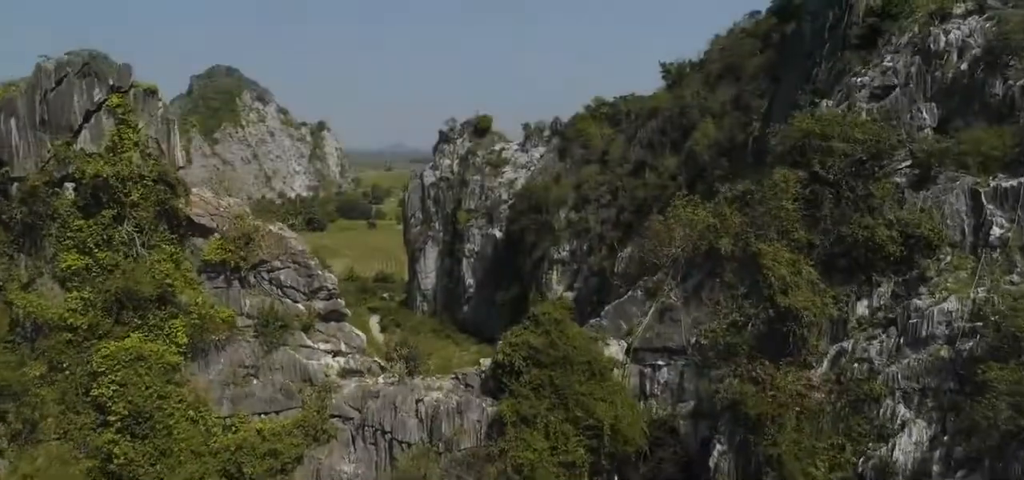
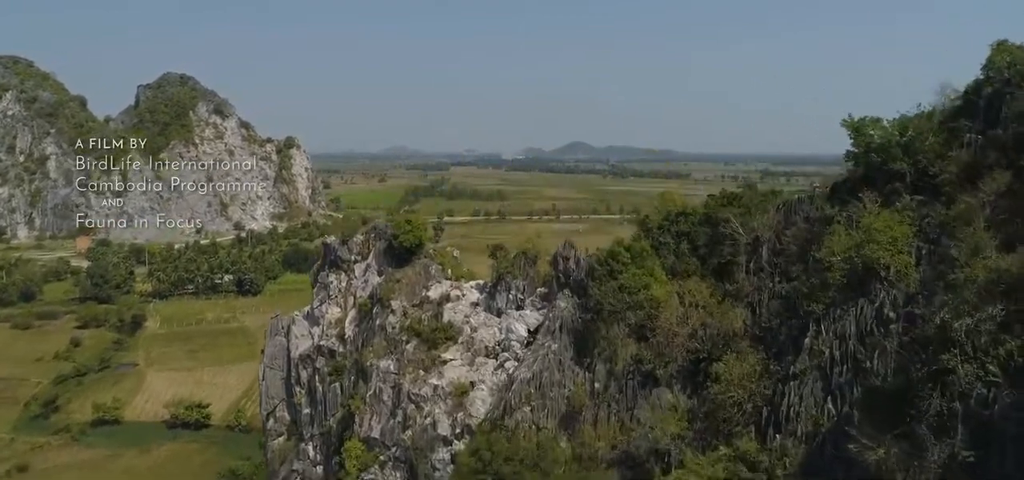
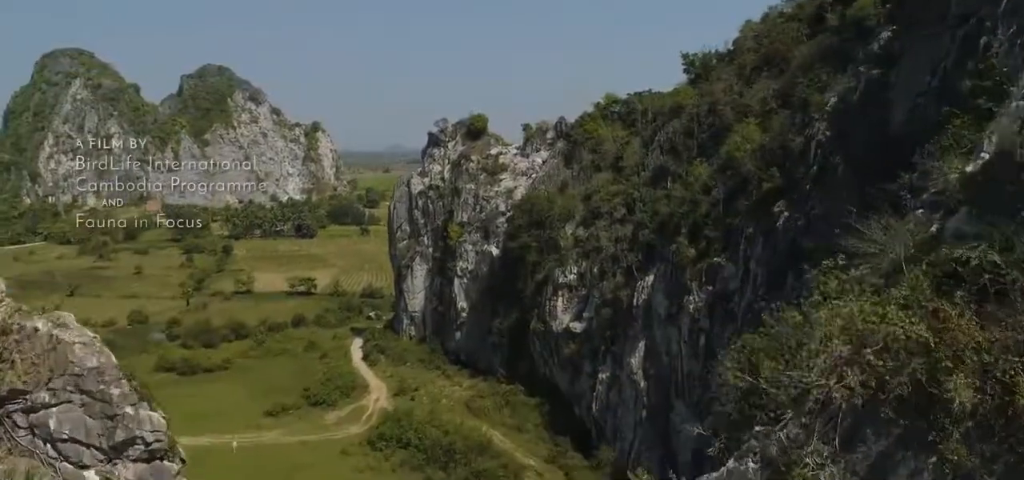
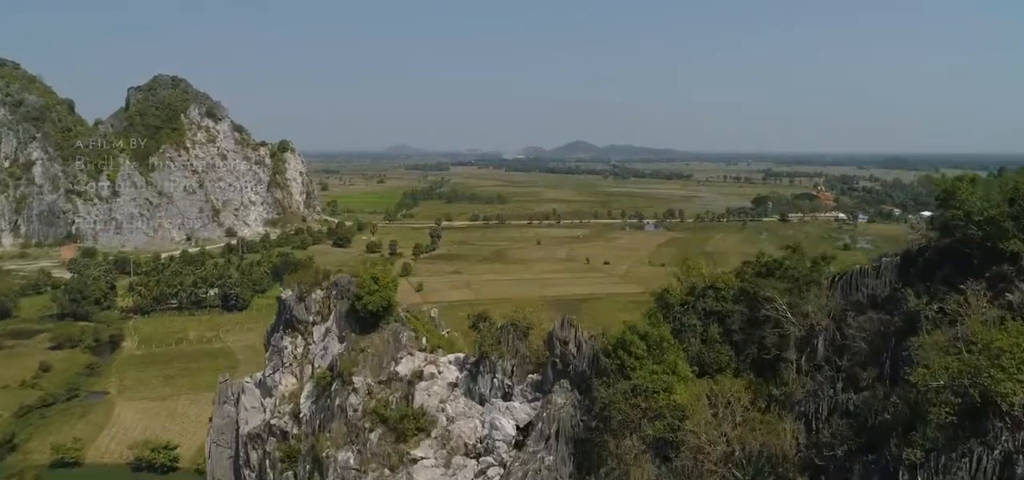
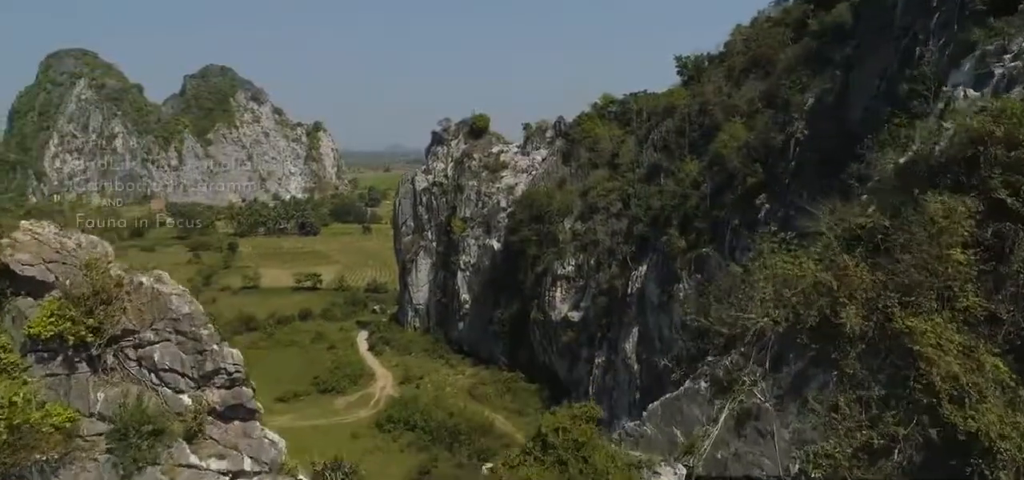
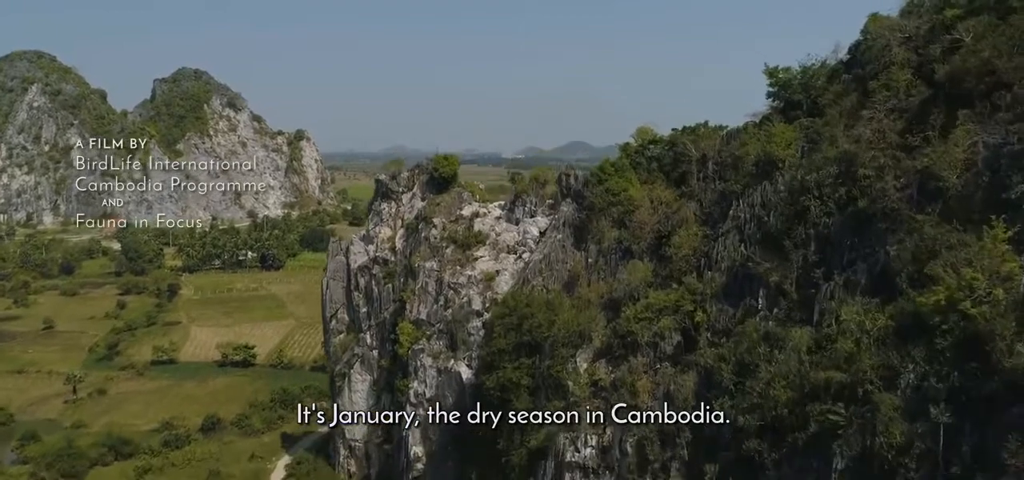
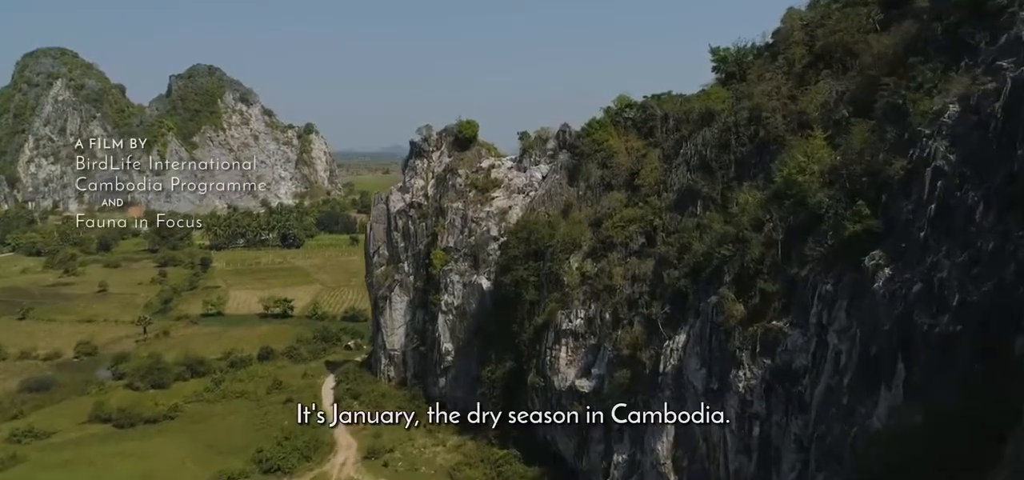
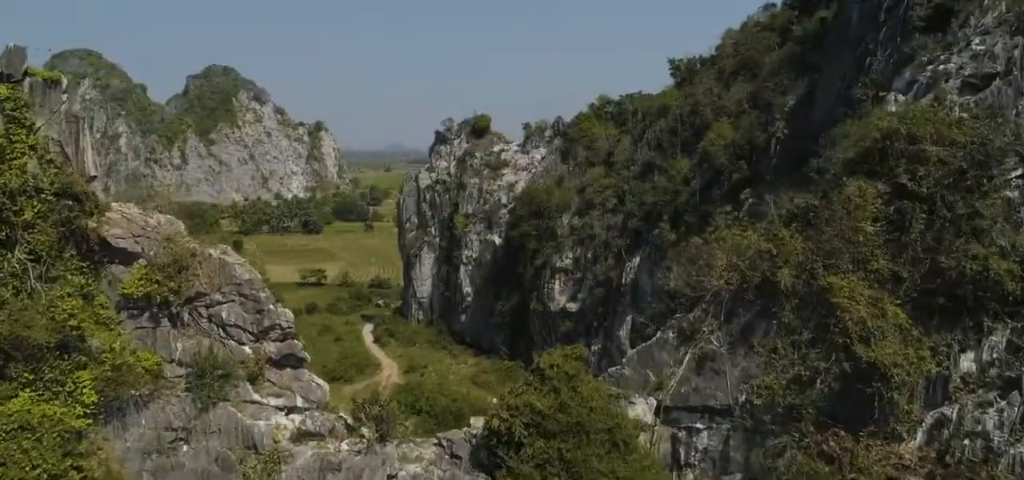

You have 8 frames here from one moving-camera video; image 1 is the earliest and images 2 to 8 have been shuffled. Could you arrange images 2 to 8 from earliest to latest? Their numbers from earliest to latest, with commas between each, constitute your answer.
8, 5, 3, 7, 6, 2, 4
